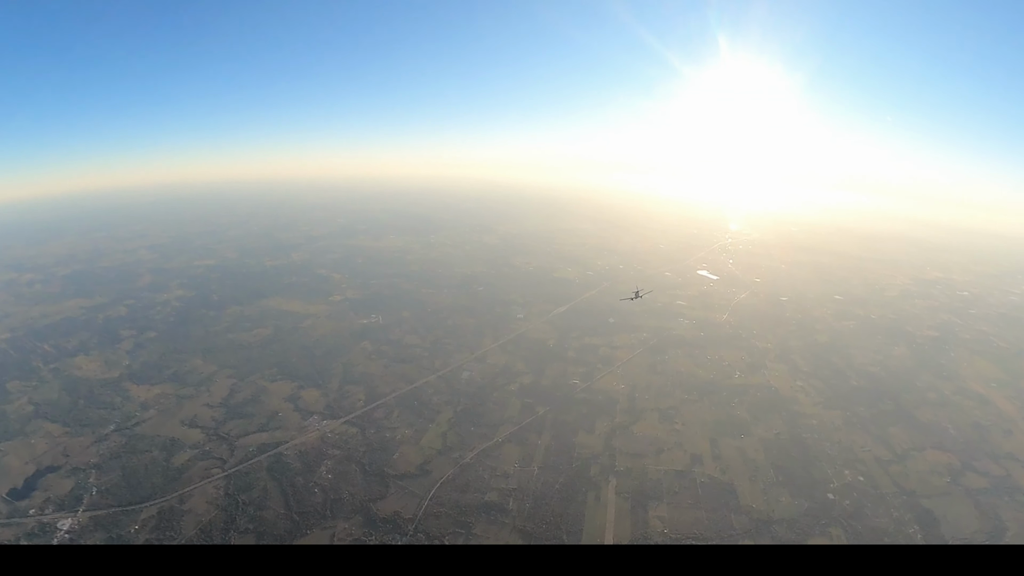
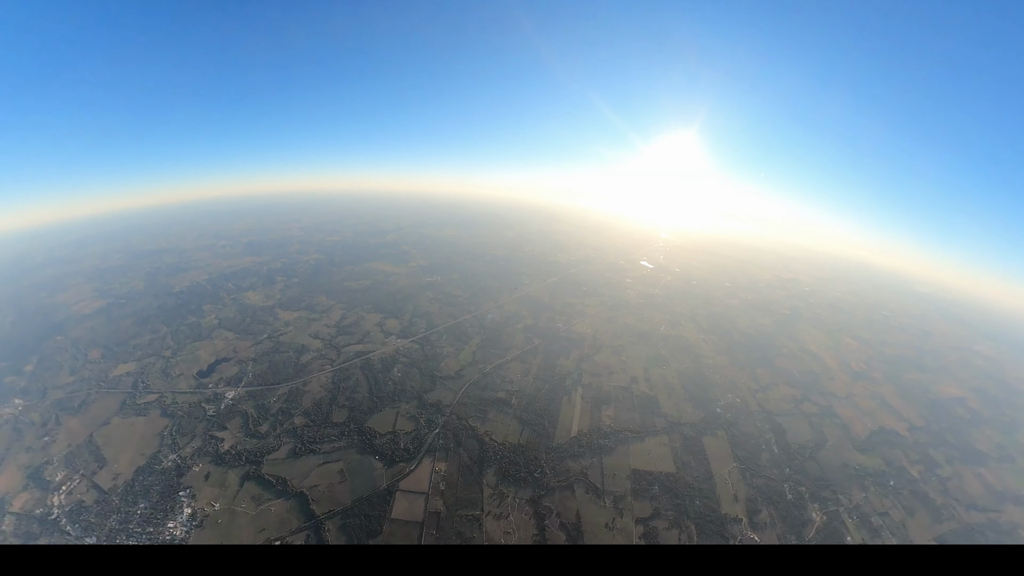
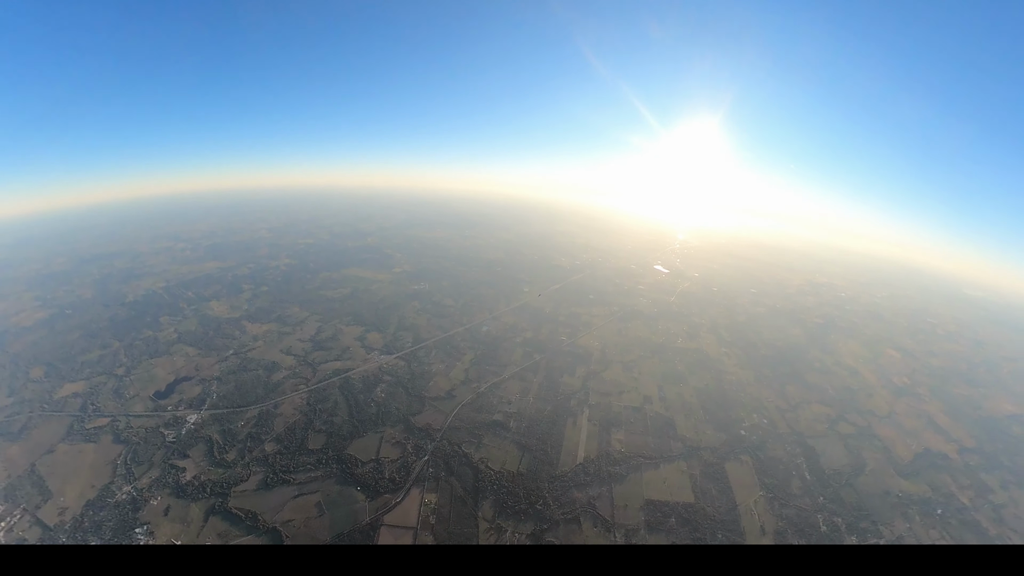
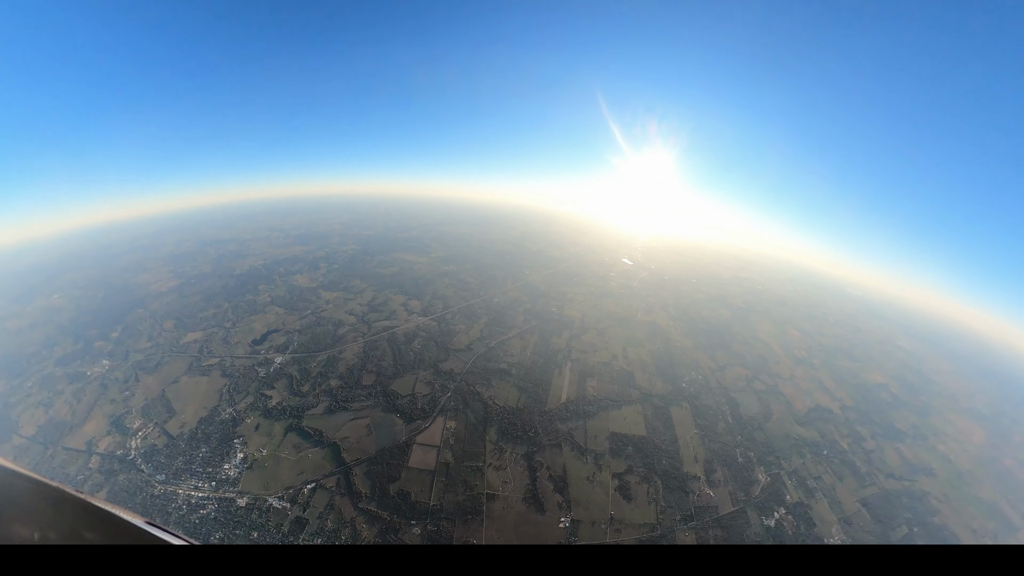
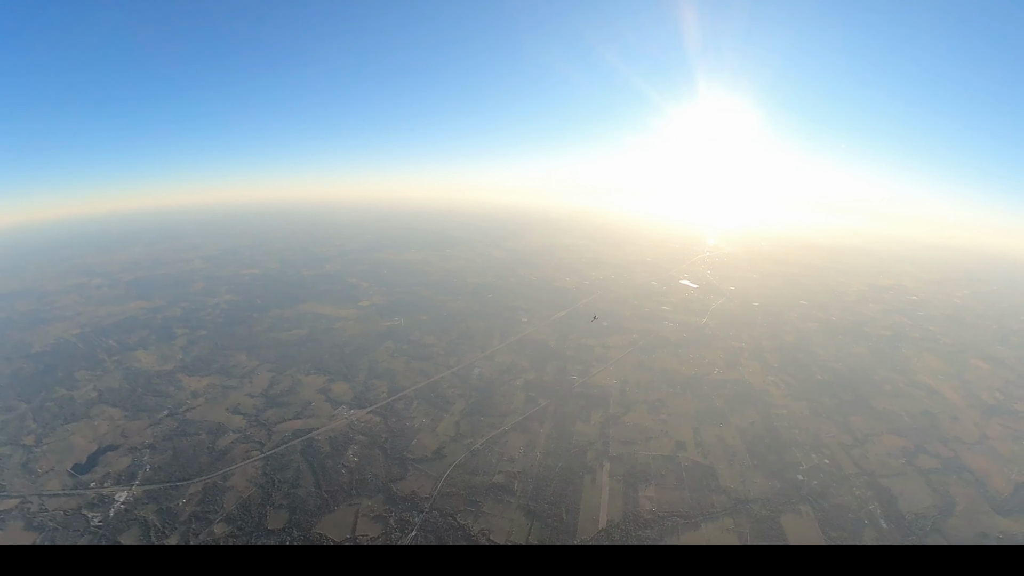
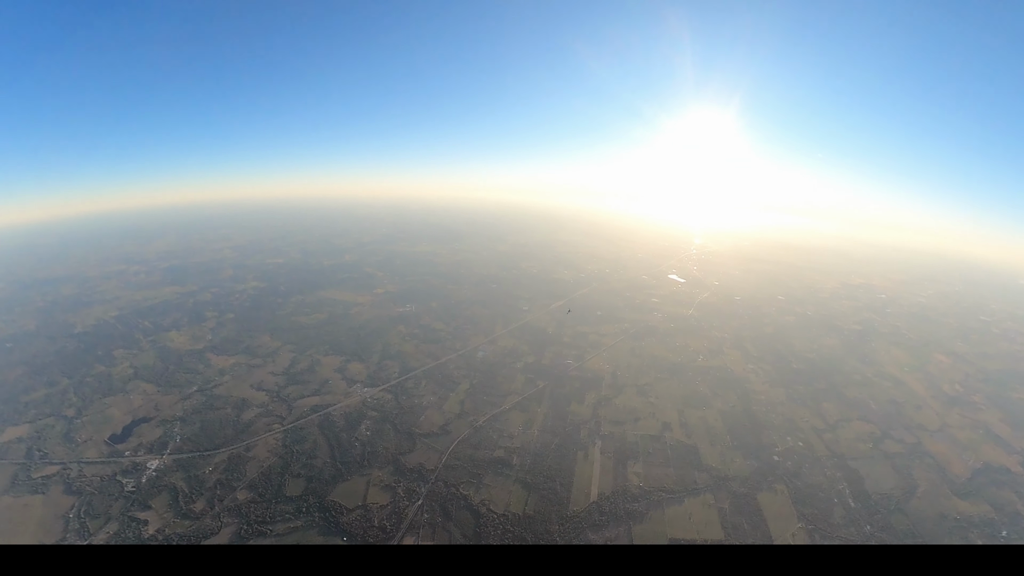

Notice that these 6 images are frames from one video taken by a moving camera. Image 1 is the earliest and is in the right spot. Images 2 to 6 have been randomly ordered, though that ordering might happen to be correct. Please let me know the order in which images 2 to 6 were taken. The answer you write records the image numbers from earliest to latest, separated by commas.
5, 6, 3, 2, 4
